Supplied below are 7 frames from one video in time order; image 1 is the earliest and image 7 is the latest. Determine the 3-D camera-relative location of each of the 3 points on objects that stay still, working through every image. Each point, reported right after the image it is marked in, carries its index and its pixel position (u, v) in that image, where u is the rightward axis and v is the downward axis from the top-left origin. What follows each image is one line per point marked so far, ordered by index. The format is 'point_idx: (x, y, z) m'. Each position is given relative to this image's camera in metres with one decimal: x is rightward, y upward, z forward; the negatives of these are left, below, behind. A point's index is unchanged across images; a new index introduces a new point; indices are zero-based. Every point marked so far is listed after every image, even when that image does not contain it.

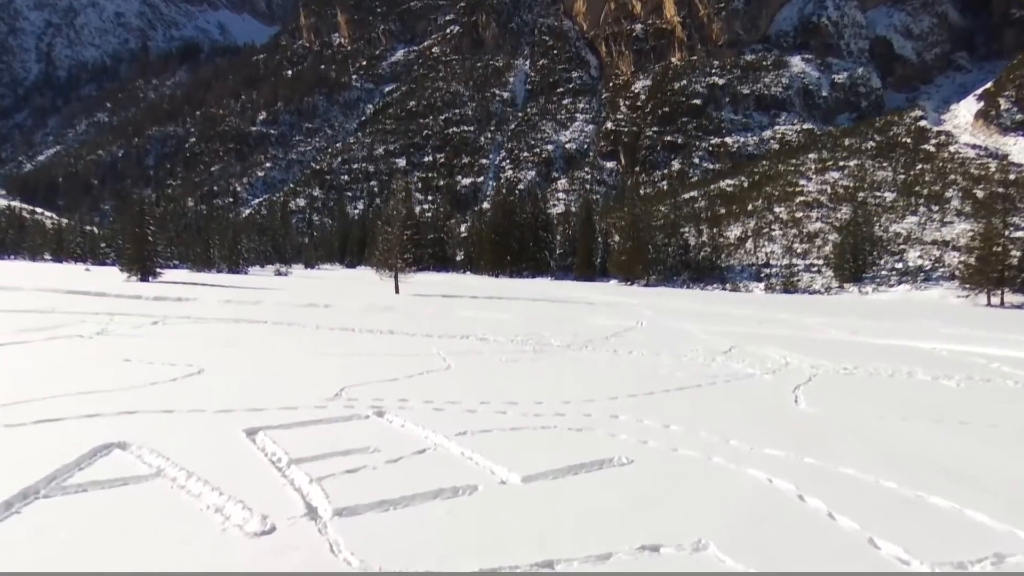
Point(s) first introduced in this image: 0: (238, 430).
0: (-3.0, -1.6, +7.3) m
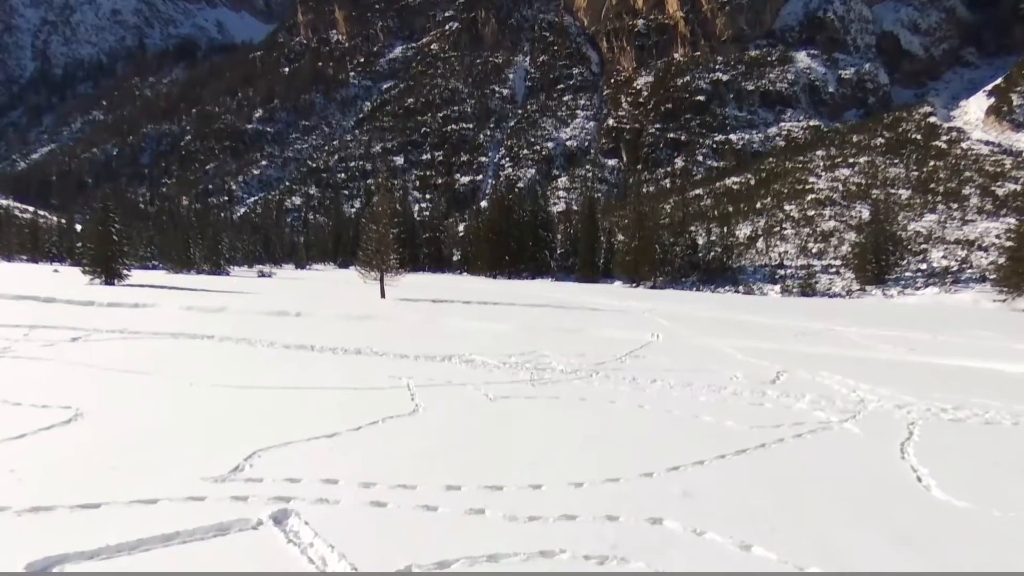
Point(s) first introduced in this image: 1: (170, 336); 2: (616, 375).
0: (-3.1, -1.8, +4.3) m
1: (-8.1, -1.1, +15.8) m
2: (+1.8, -1.5, +11.7) m
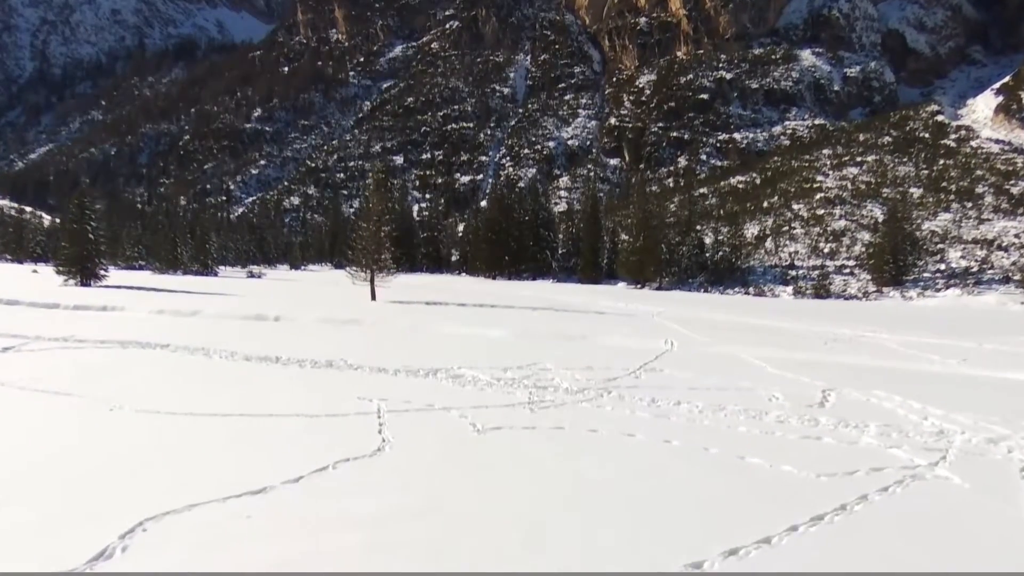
0: (-3.2, -1.8, +2.4) m
1: (-8.1, -1.2, +14.0) m
2: (+1.8, -1.6, +9.8) m
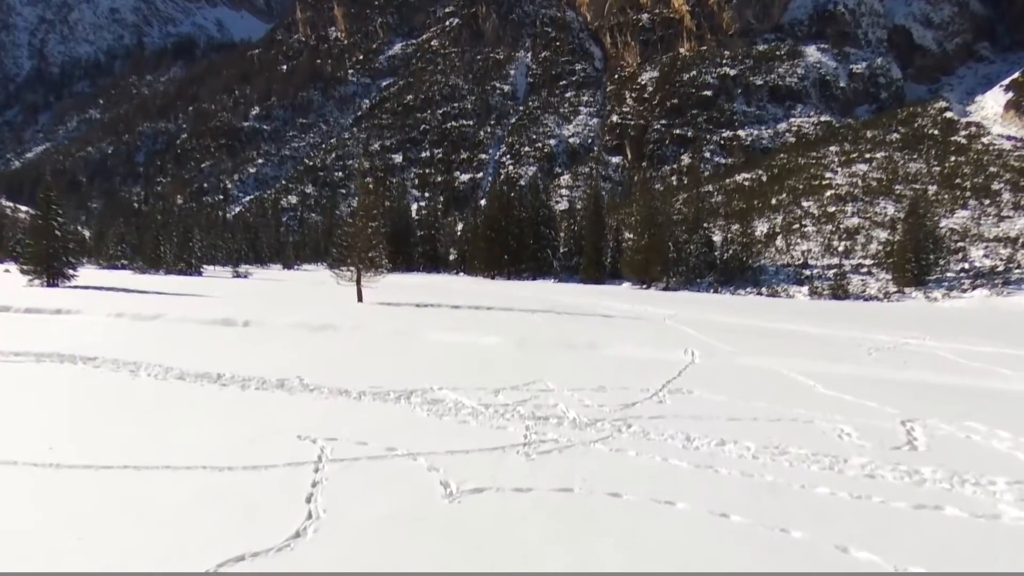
0: (-3.3, -1.8, +0.2) m
1: (-8.2, -1.2, +11.7) m
2: (+1.7, -1.6, +7.6) m
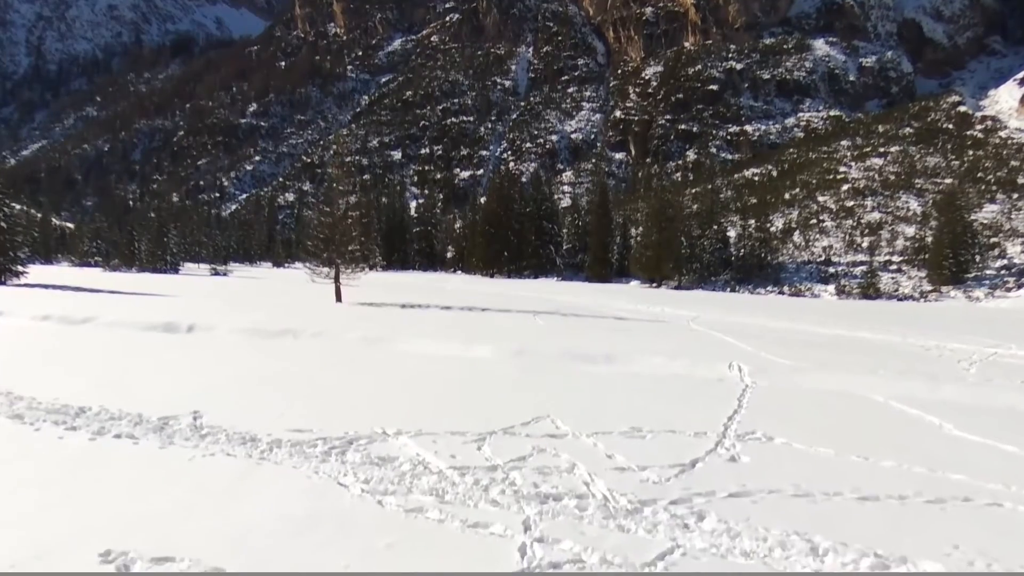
0: (-3.4, -1.8, -2.9) m
1: (-8.3, -1.2, +8.7) m
2: (+1.6, -1.6, +4.5) m
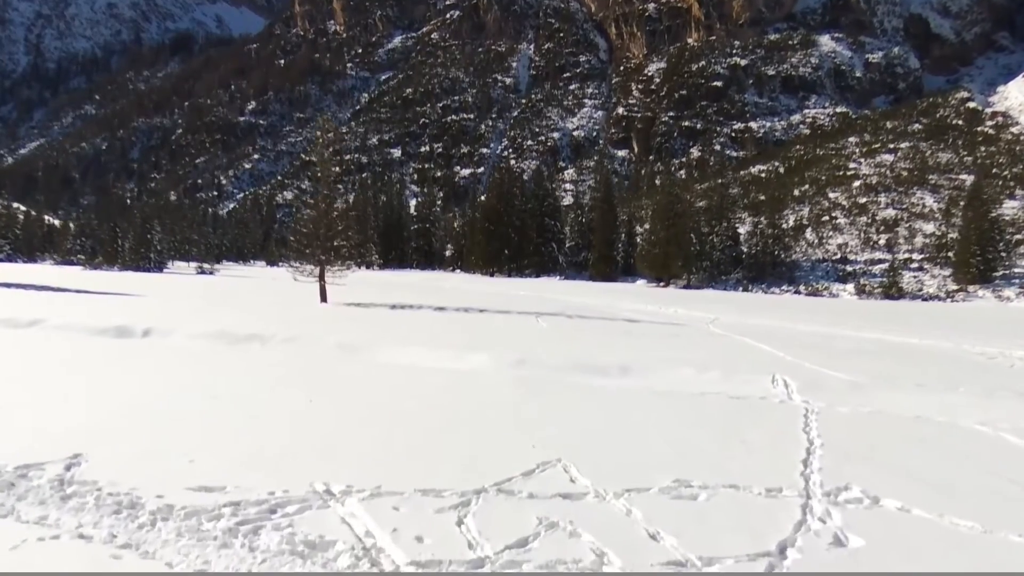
0: (-3.5, -1.8, -4.8) m
1: (-8.3, -1.2, +6.8) m
2: (+1.6, -1.5, +2.6) m
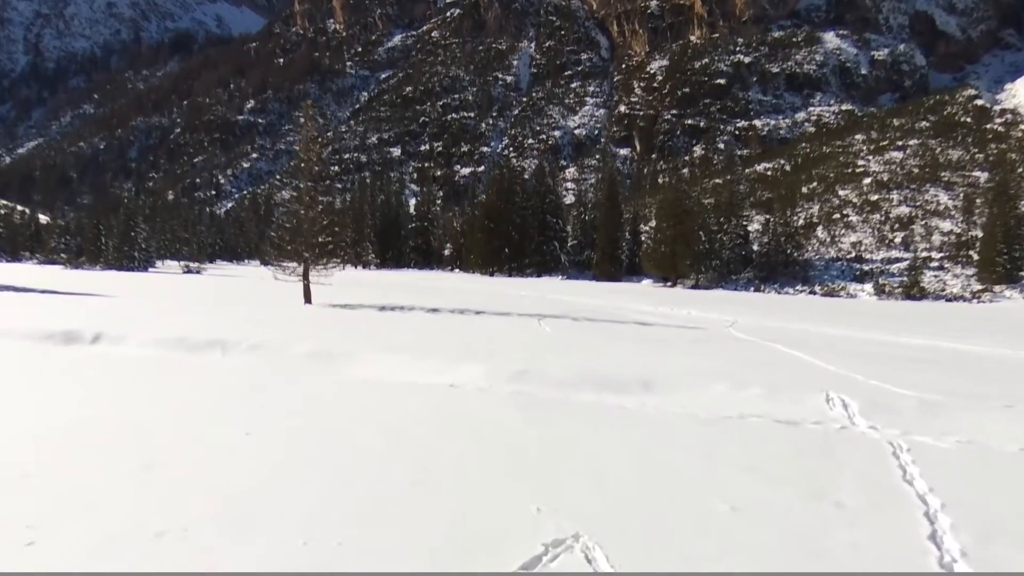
0: (-3.5, -1.8, -6.4) m
1: (-8.3, -1.1, +5.1) m
2: (+1.5, -1.5, +0.9) m
